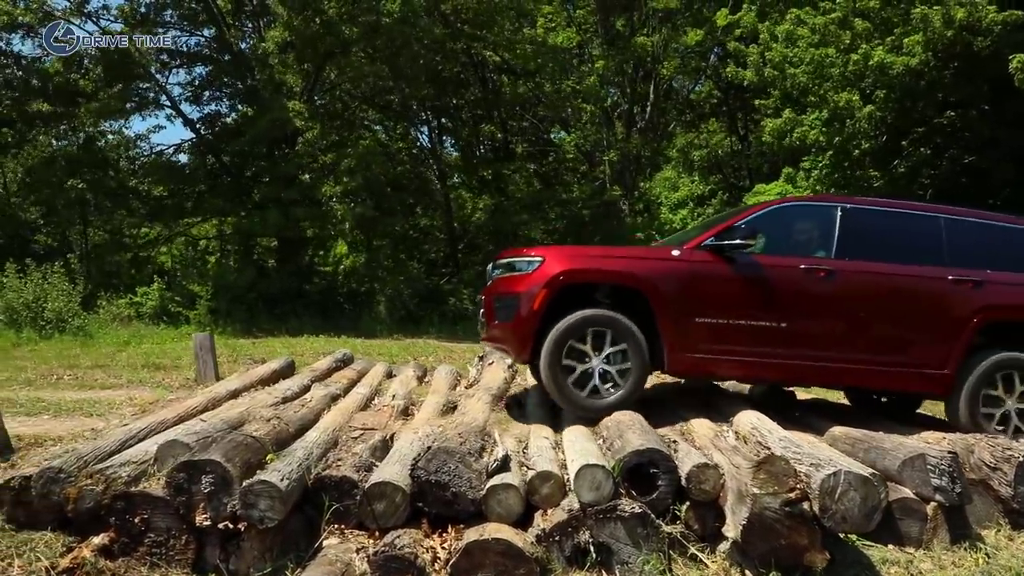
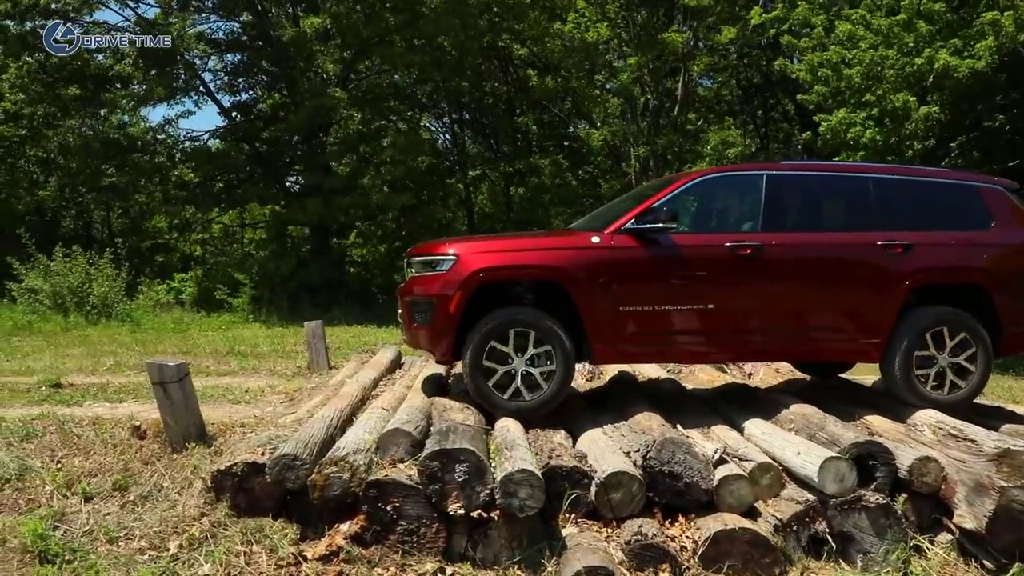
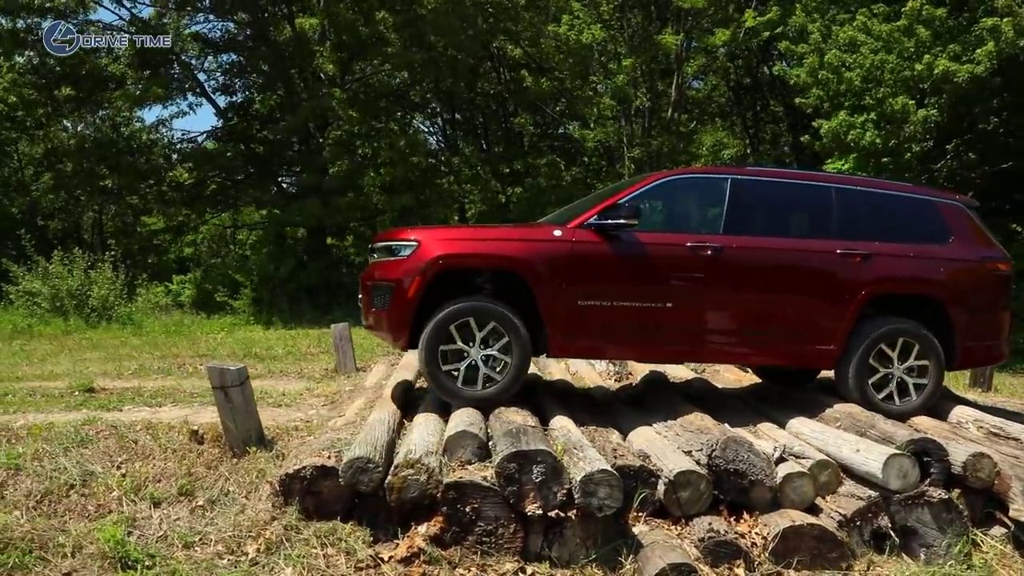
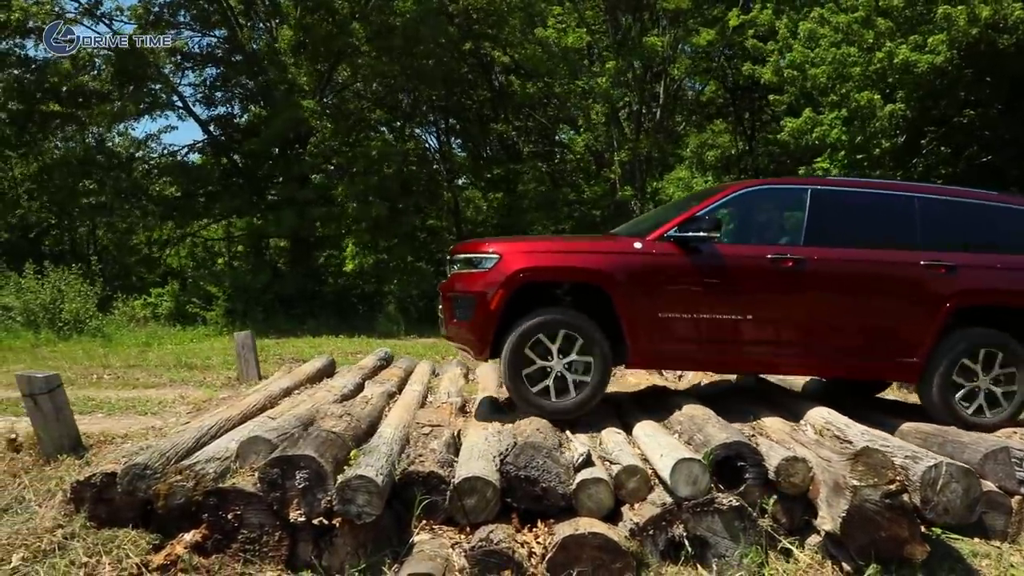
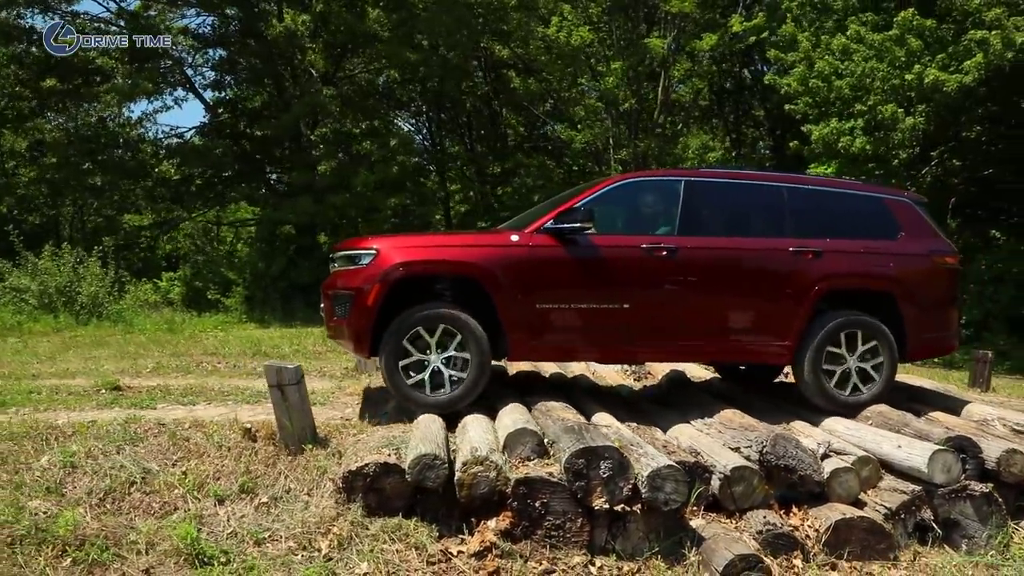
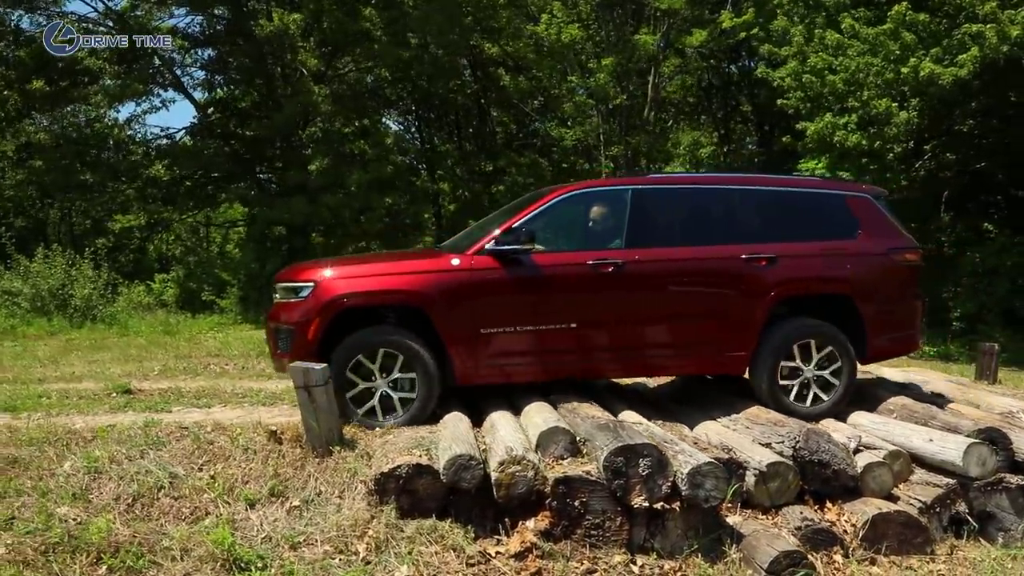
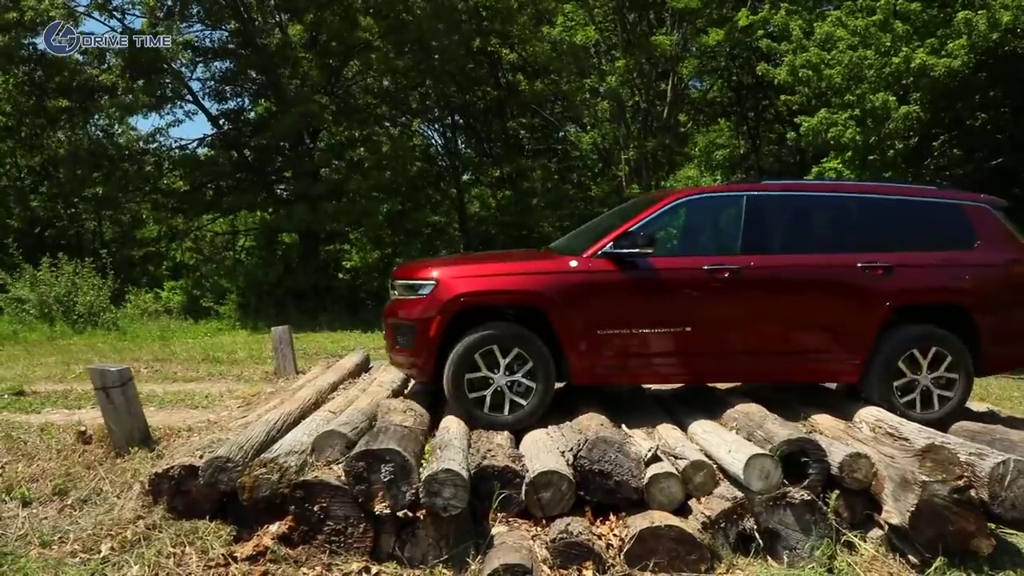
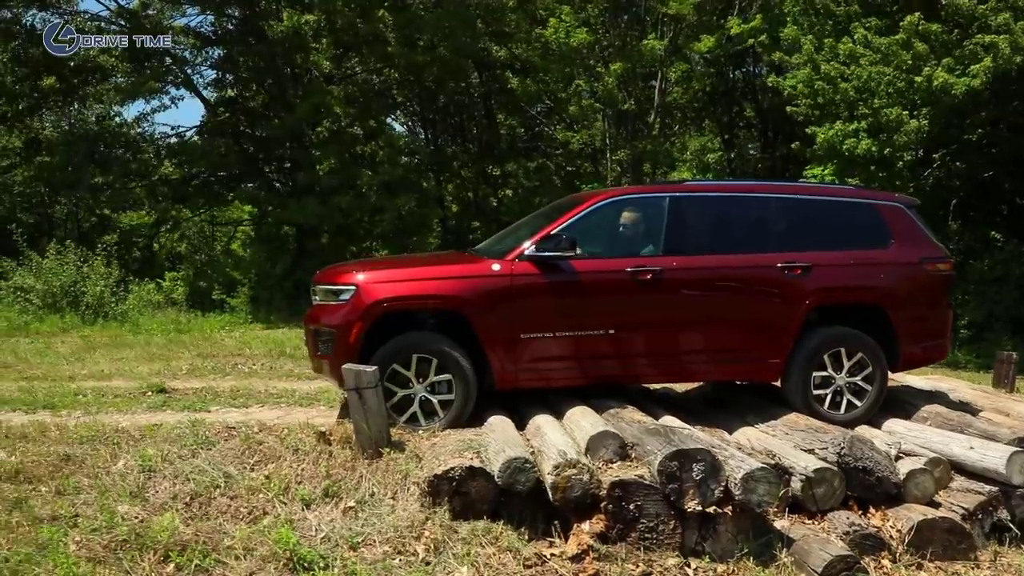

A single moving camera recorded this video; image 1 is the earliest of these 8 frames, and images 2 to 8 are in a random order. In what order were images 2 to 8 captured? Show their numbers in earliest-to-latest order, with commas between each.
4, 7, 2, 3, 5, 6, 8
